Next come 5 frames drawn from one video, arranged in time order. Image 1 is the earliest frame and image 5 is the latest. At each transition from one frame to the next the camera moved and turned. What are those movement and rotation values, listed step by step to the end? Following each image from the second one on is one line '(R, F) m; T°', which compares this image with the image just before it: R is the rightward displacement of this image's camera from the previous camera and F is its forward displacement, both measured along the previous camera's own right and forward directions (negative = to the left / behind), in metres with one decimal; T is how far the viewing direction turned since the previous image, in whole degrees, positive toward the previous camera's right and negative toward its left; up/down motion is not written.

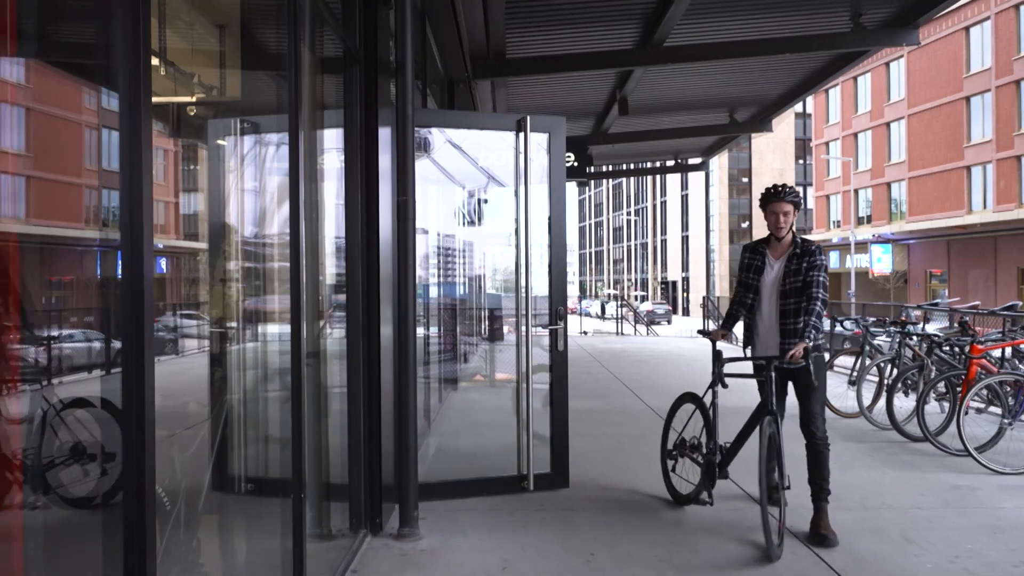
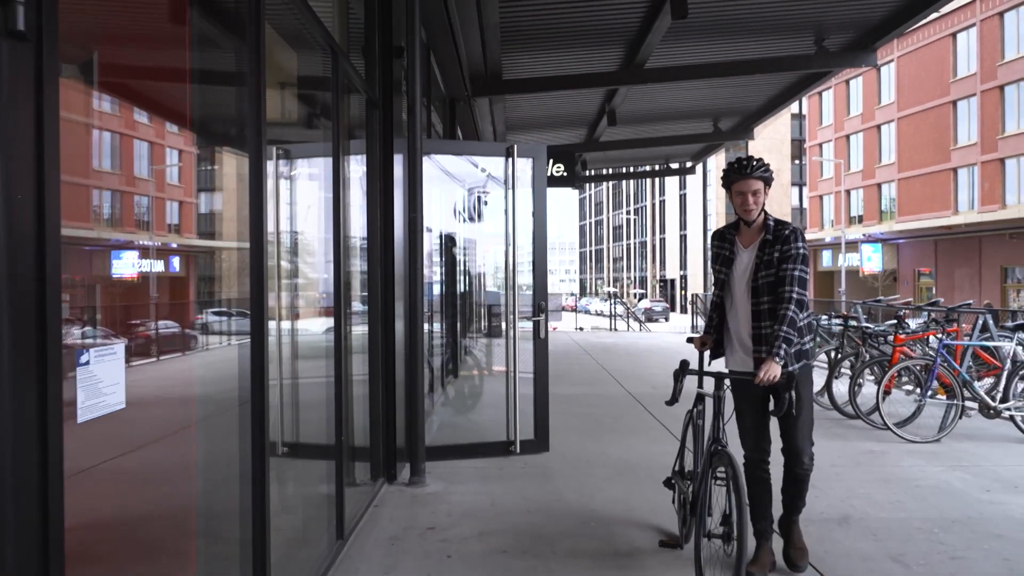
(+0.1, -1.0) m; 0°
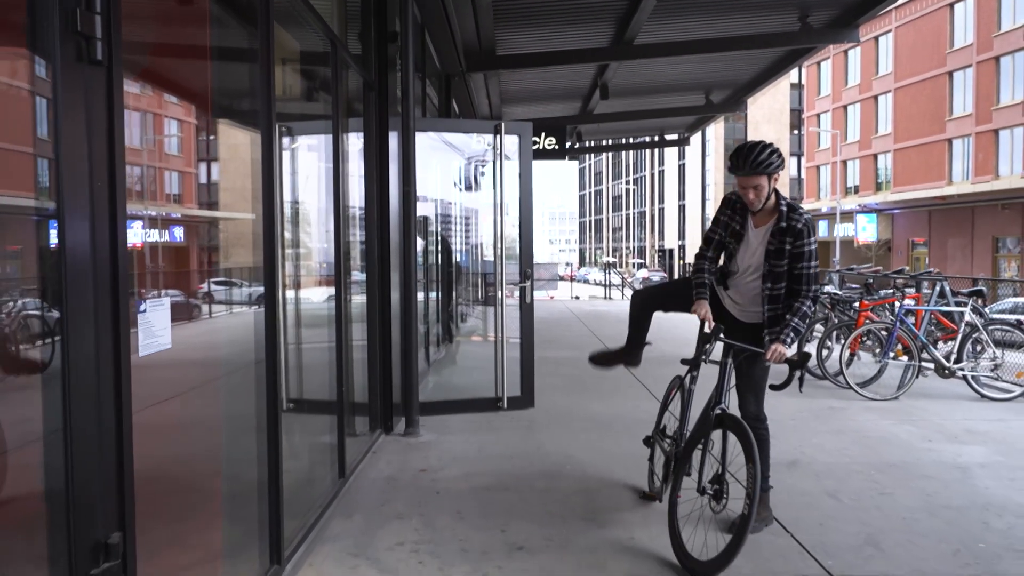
(+0.1, -0.4) m; 0°
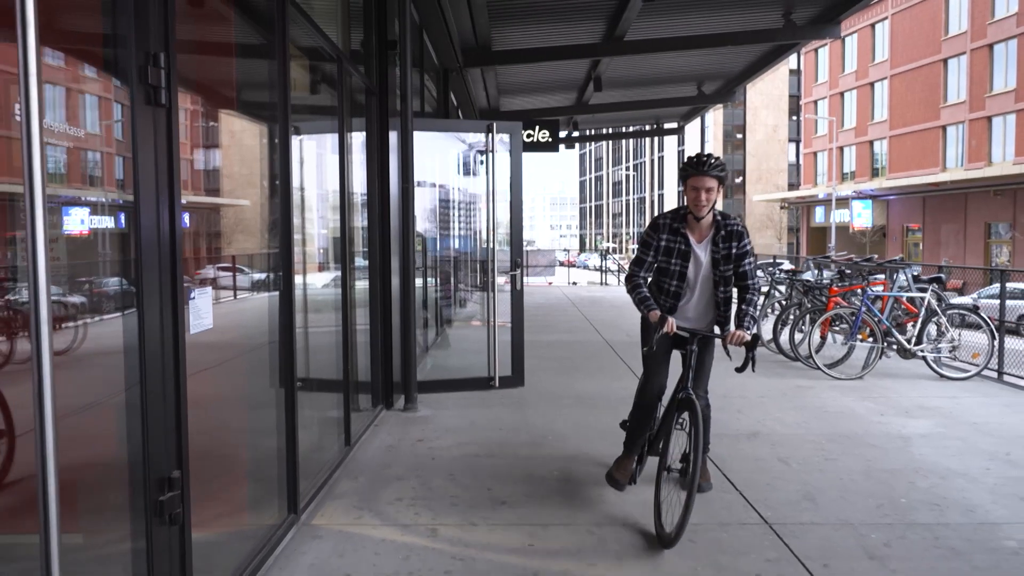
(+0.1, -0.5) m; 0°
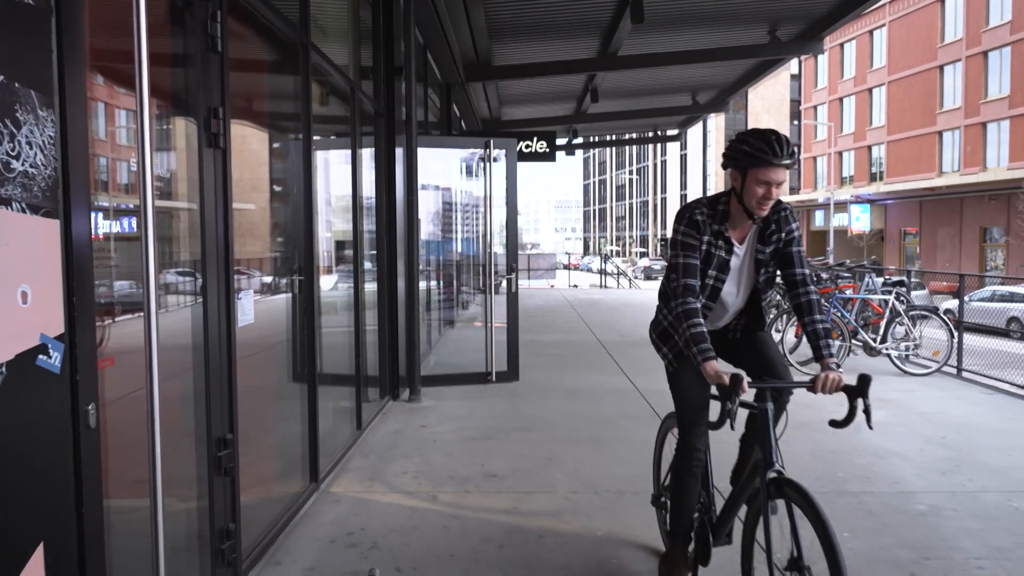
(+0.1, -0.6) m; 0°
